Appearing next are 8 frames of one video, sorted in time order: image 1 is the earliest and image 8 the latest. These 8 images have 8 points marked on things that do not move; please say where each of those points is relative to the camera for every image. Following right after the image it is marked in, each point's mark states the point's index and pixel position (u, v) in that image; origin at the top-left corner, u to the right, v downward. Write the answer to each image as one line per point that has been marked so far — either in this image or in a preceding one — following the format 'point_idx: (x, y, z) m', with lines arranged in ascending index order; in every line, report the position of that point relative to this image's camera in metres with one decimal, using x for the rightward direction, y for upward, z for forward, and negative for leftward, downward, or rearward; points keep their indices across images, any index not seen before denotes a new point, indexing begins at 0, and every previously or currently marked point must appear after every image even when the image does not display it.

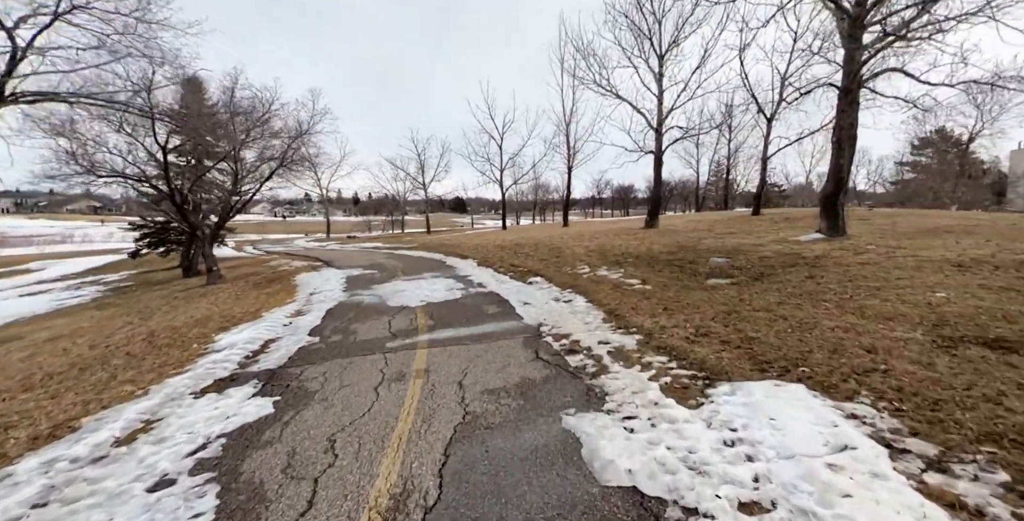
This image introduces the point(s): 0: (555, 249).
0: (+1.6, +0.3, +13.6) m
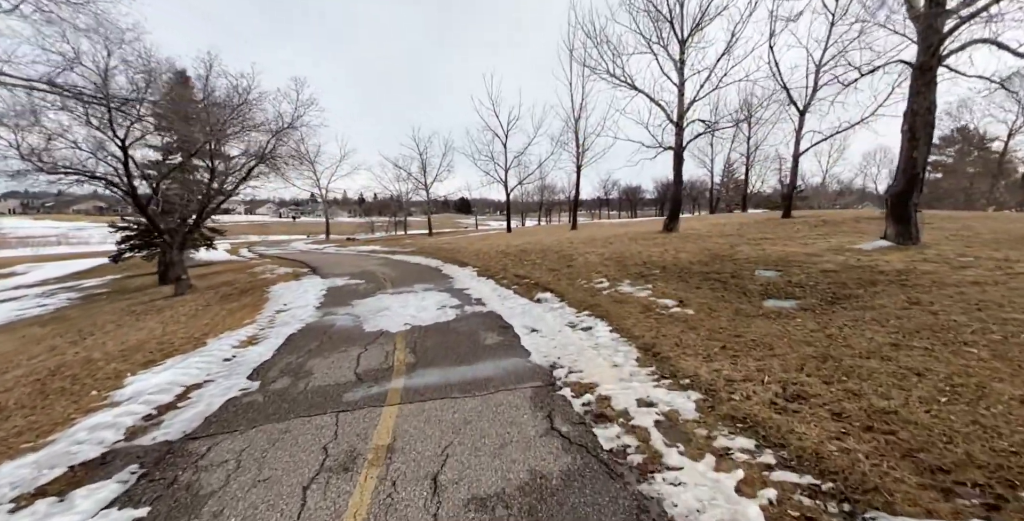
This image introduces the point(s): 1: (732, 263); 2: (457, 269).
0: (+1.7, +0.1, +12.1) m
1: (+4.9, 0.0, +8.4) m
2: (-1.8, -0.4, +12.6) m
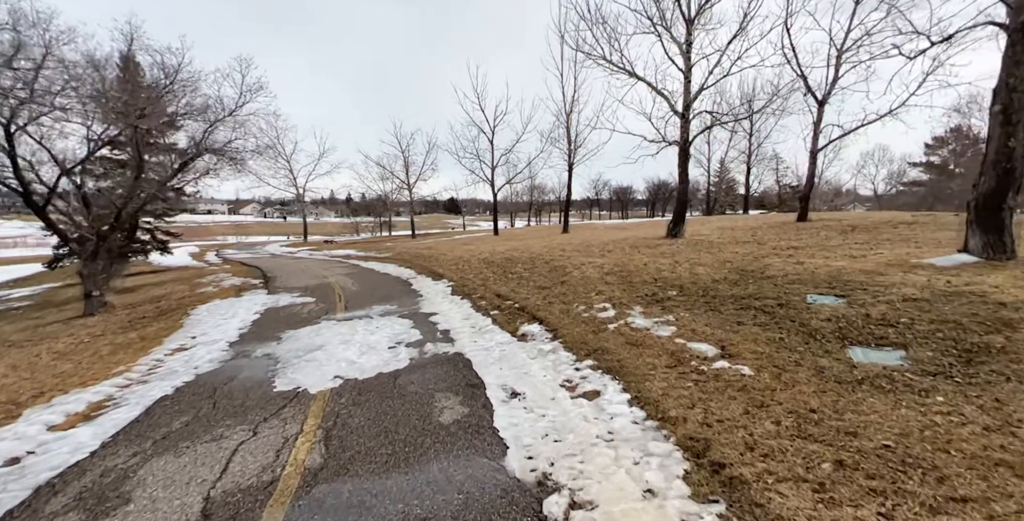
0: (+1.2, -0.3, +10.3) m
1: (+4.5, -0.4, +6.7) m
2: (-2.3, -0.7, +10.7) m
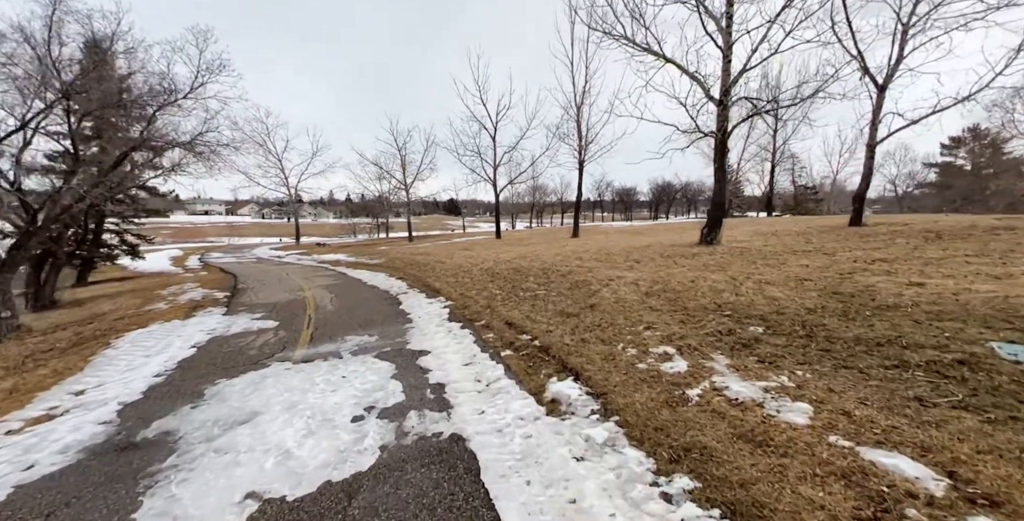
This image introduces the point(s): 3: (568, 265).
0: (+1.5, -0.6, +8.3) m
1: (+4.8, -0.7, +4.7) m
2: (-2.1, -1.0, +8.7) m
3: (+1.6, -0.1, +11.3) m
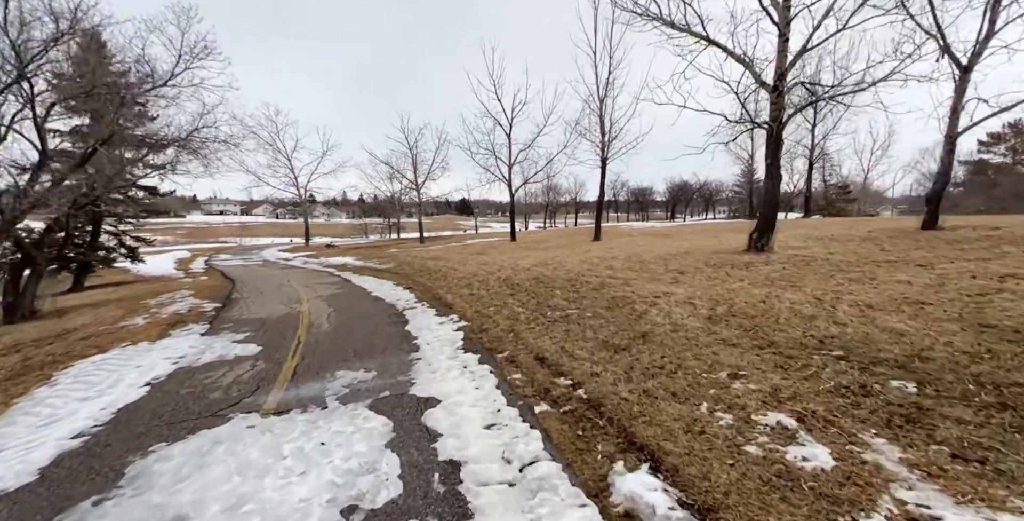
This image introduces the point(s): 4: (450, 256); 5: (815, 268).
0: (+1.9, -0.8, +6.9) m
1: (+5.1, -0.9, +3.2) m
2: (-1.6, -1.3, +7.4) m
3: (+2.2, -0.4, +9.9) m
4: (-3.1, +0.2, +18.9) m
5: (+6.2, -0.2, +7.8) m
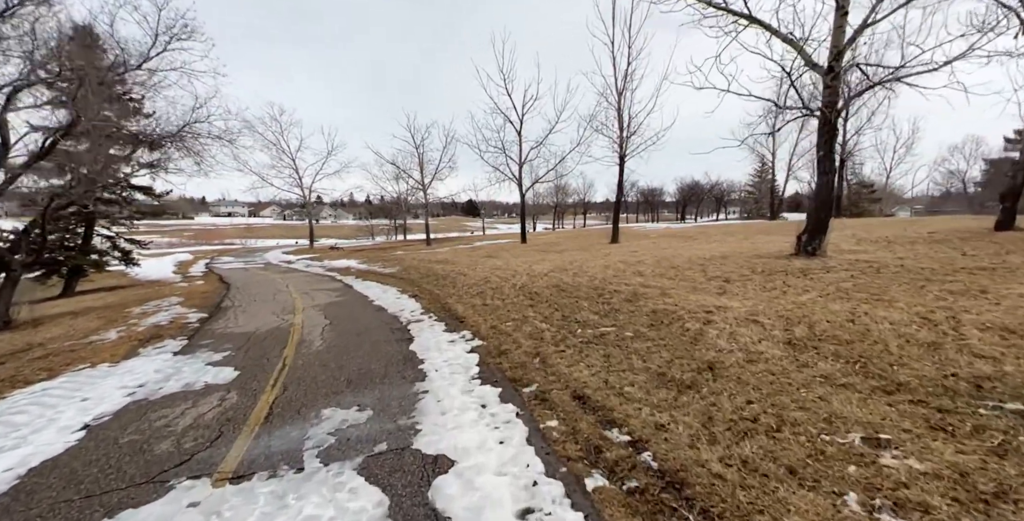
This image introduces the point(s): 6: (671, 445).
0: (+2.3, -1.0, +5.7) m
1: (+5.4, -1.0, +2.0) m
2: (-1.2, -1.4, +6.3) m
3: (+2.6, -0.5, +8.7) m
4: (-2.5, +0.1, +17.8) m
5: (+6.6, -0.3, +6.5) m
6: (+1.3, -1.4, +3.1) m
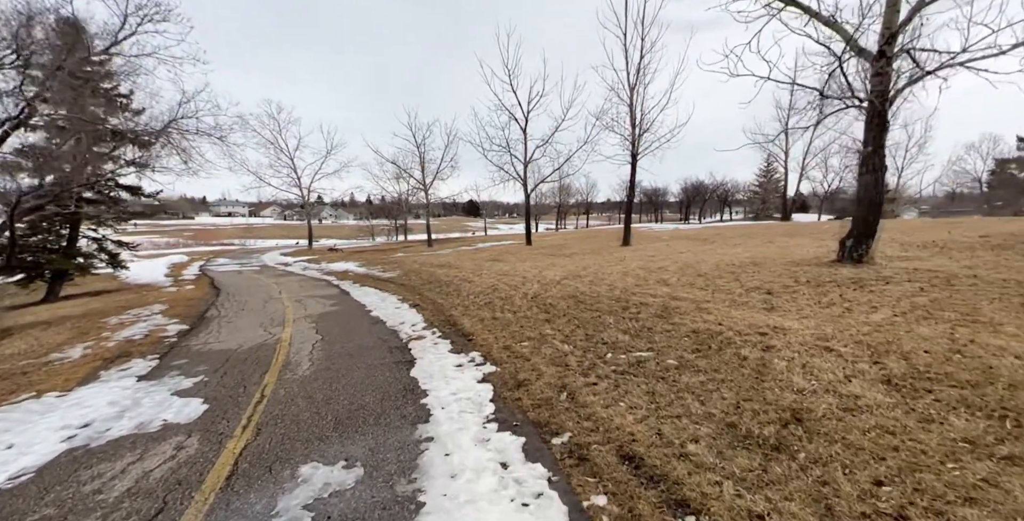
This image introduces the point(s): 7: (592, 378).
0: (+2.6, -1.1, +4.8) m
1: (+5.7, -1.2, +1.0) m
2: (-0.9, -1.6, +5.3) m
3: (+2.9, -0.7, +7.8) m
4: (-2.3, -0.1, +16.9) m
5: (+6.8, -0.5, +5.6) m
6: (+1.5, -1.6, +2.2) m
7: (+1.0, -1.4, +4.7) m
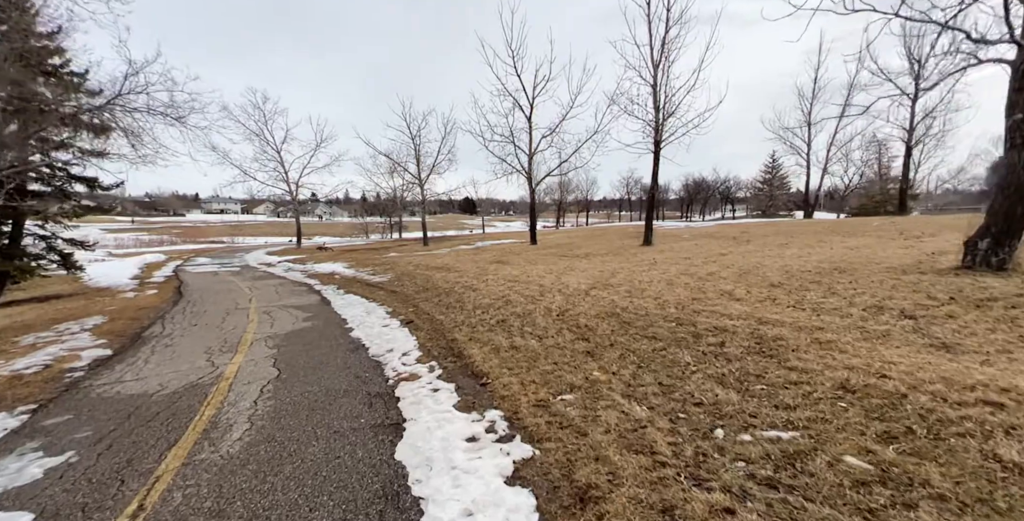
0: (+3.0, -1.3, +2.7) m
1: (+6.1, -1.4, -1.0) m
2: (-0.5, -1.7, +3.2) m
3: (+3.3, -0.8, +5.7) m
4: (-1.9, -0.2, +14.8) m
5: (+7.2, -0.6, +3.5) m
6: (+2.0, -1.8, +0.1) m
7: (+1.4, -1.5, +2.6) m
